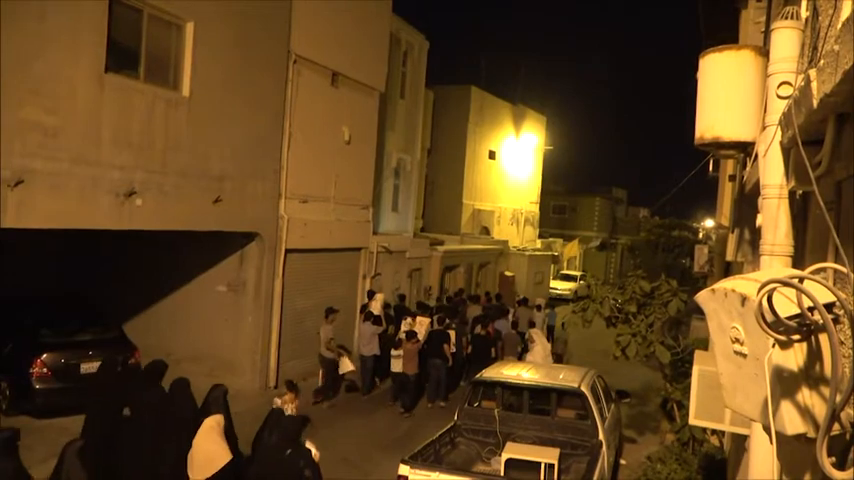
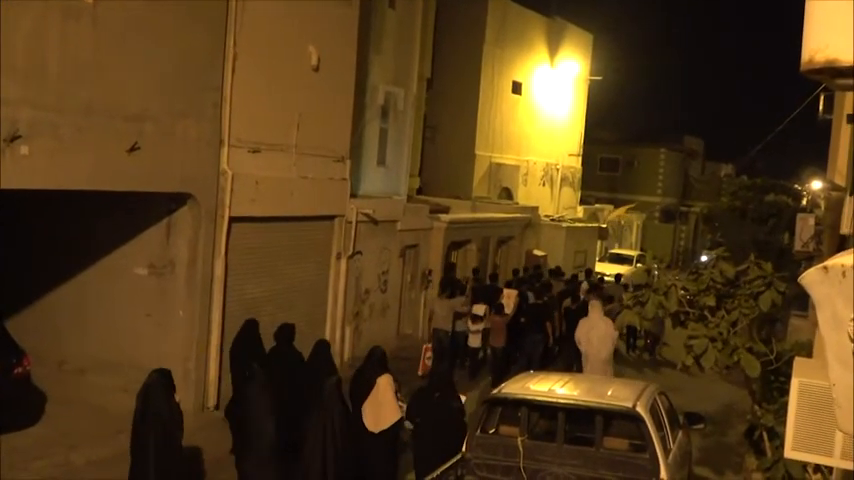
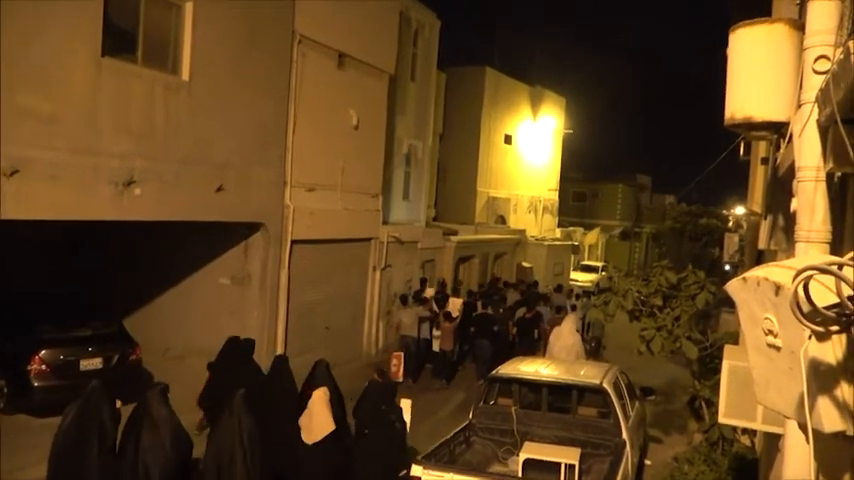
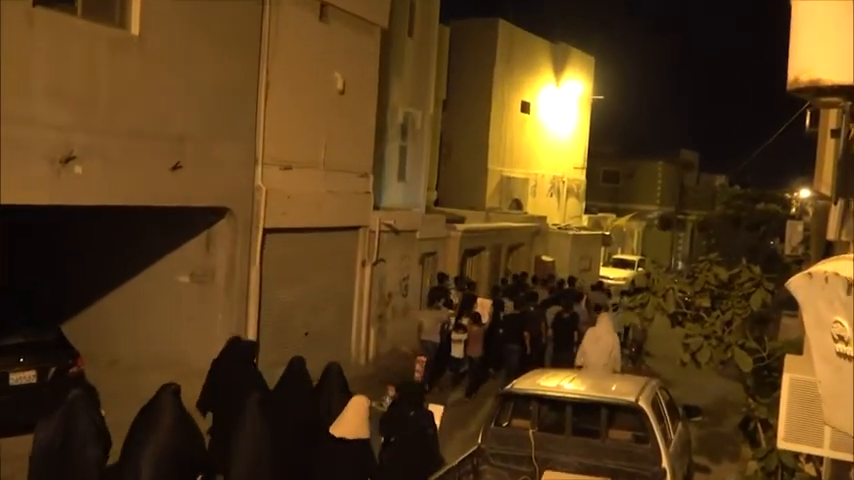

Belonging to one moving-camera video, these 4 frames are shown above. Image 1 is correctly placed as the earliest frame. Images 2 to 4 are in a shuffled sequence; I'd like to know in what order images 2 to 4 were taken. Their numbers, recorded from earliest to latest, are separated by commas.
3, 4, 2
